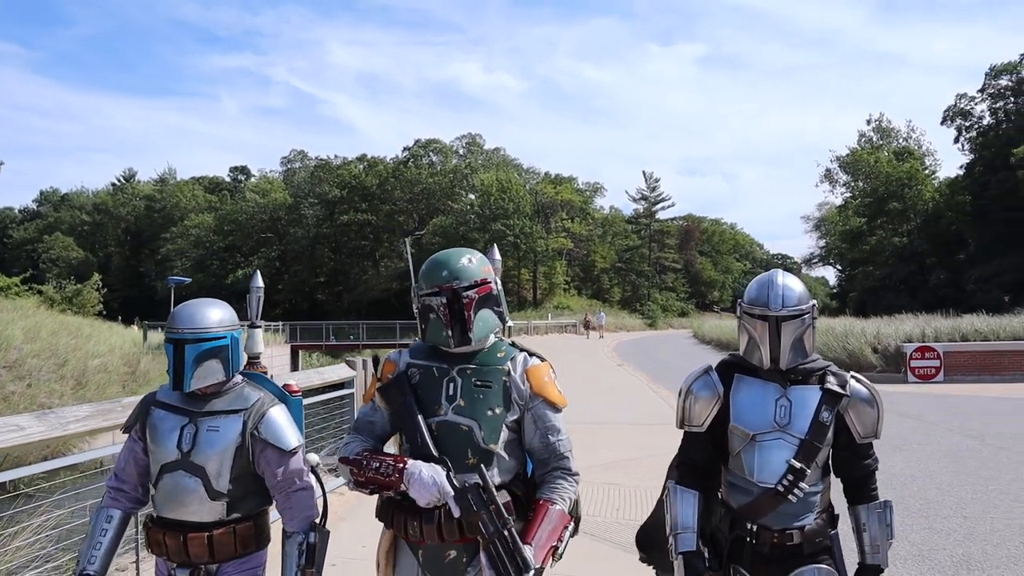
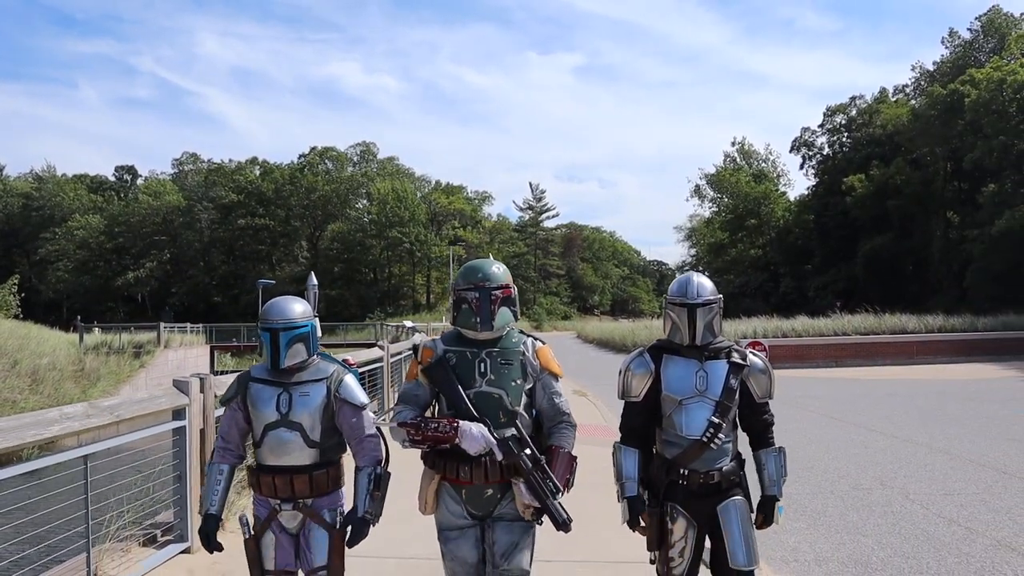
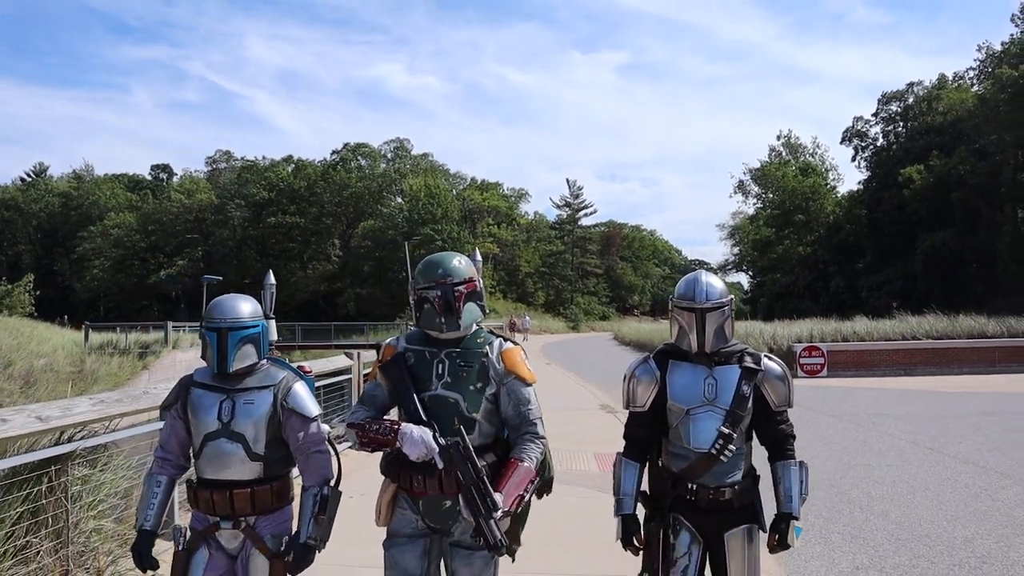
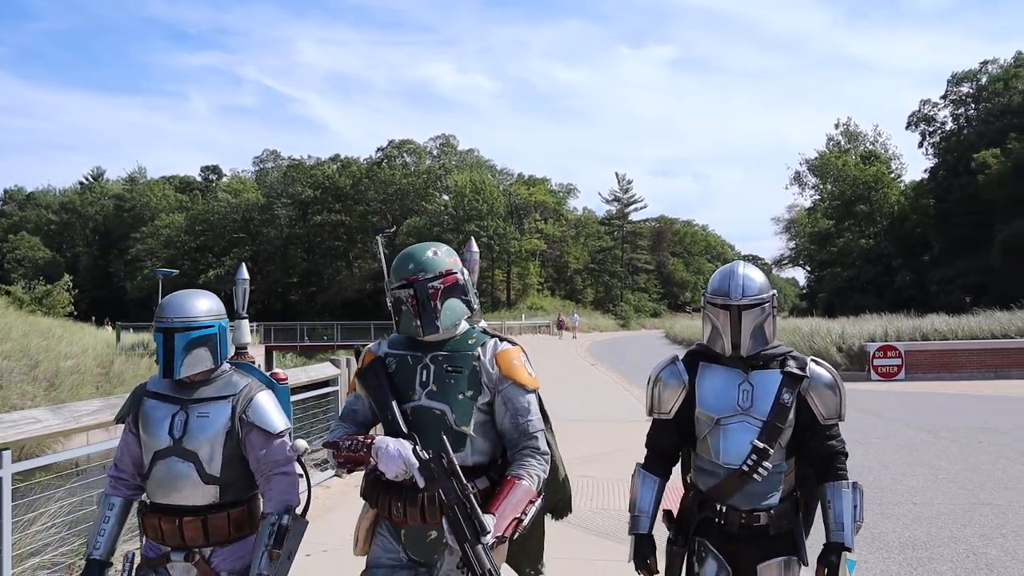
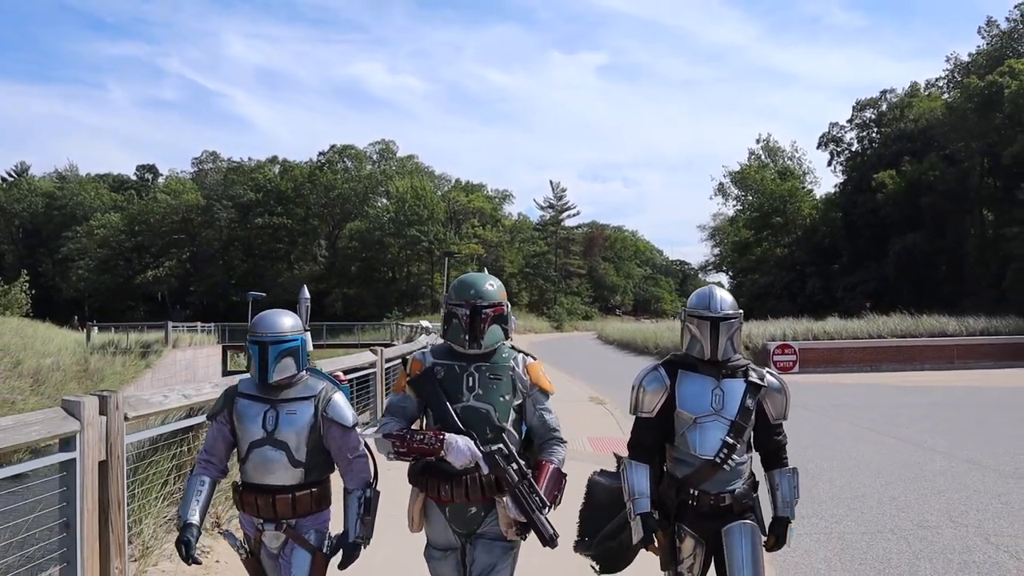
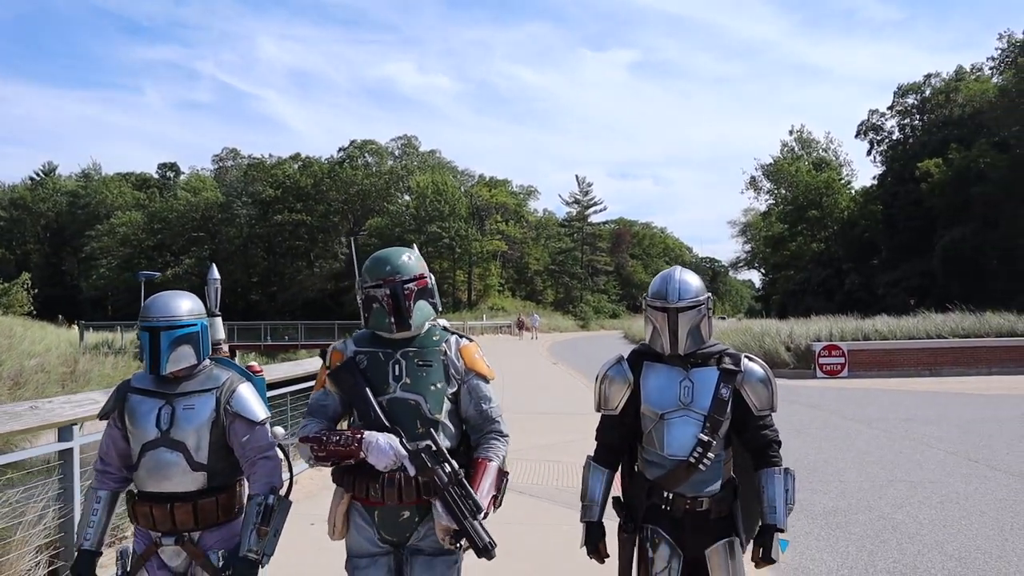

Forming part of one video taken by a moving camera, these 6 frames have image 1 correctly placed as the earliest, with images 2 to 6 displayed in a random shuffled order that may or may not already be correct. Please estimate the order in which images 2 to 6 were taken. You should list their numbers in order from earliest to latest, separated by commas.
4, 6, 3, 5, 2
